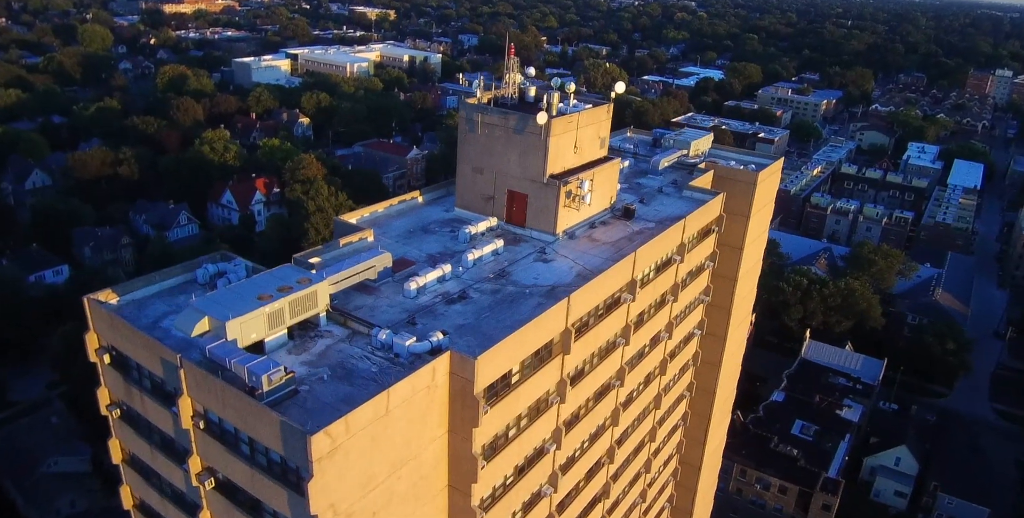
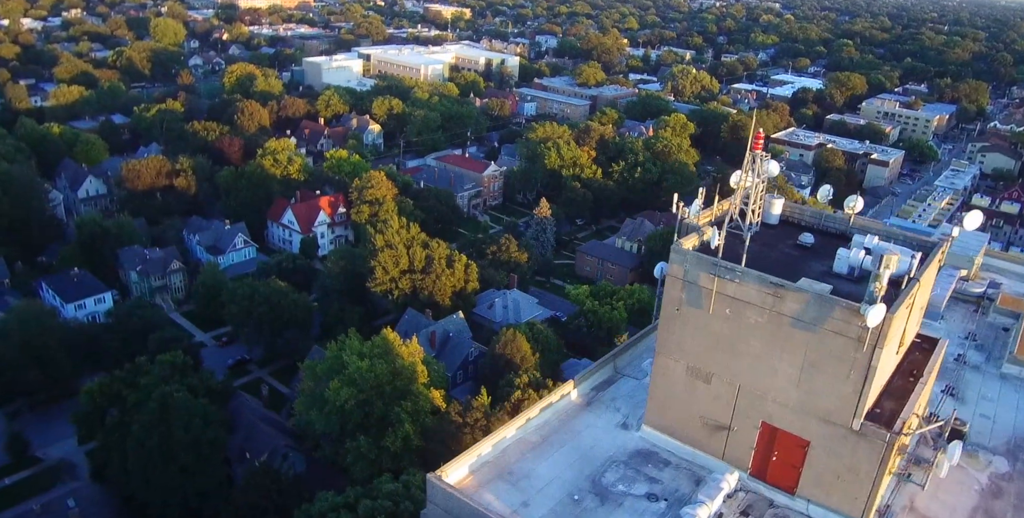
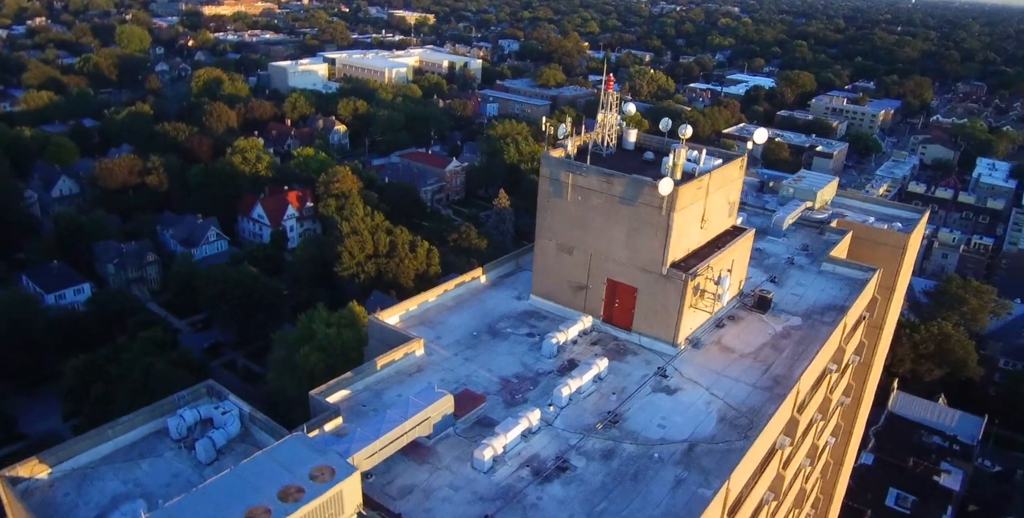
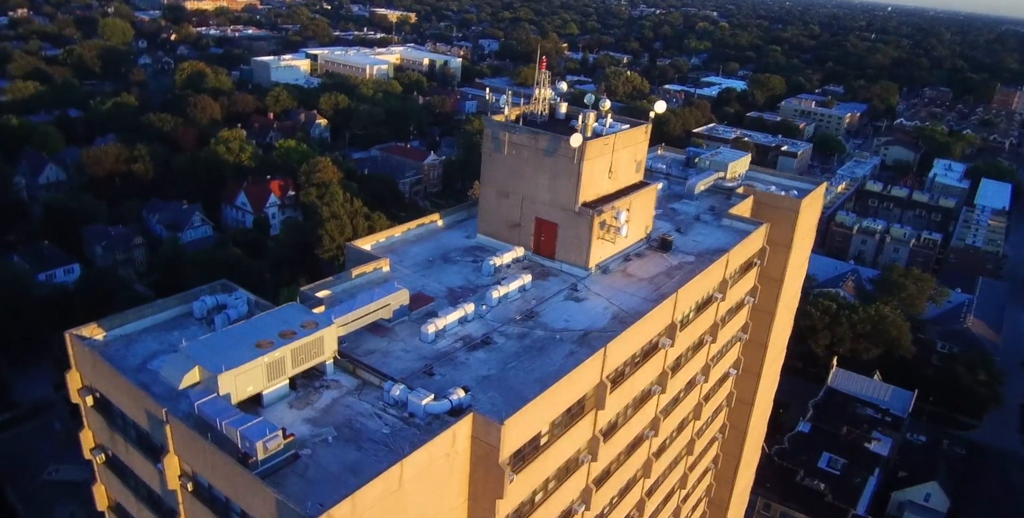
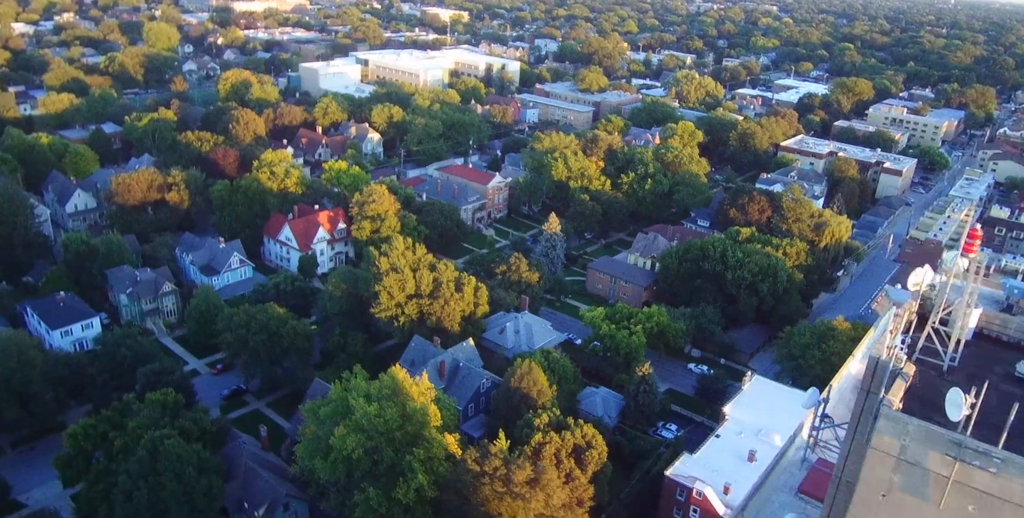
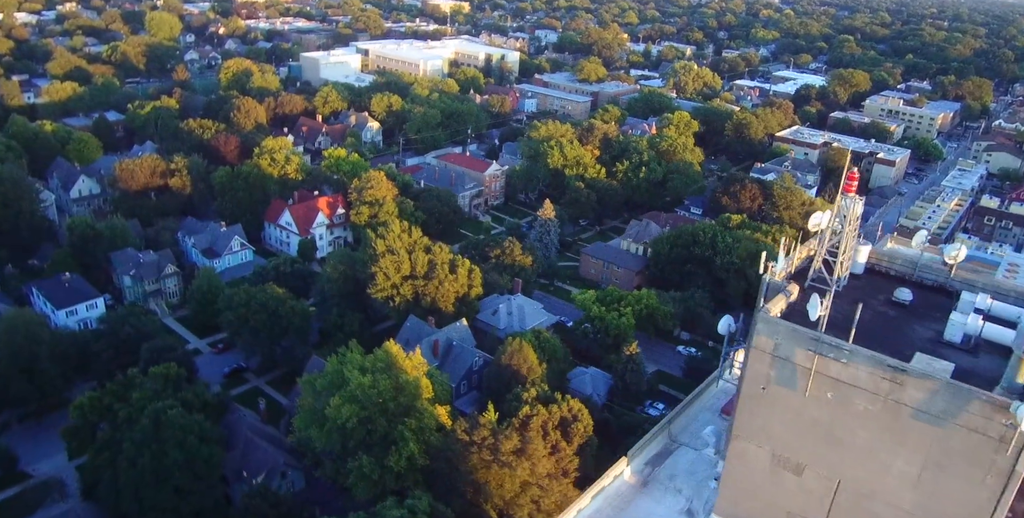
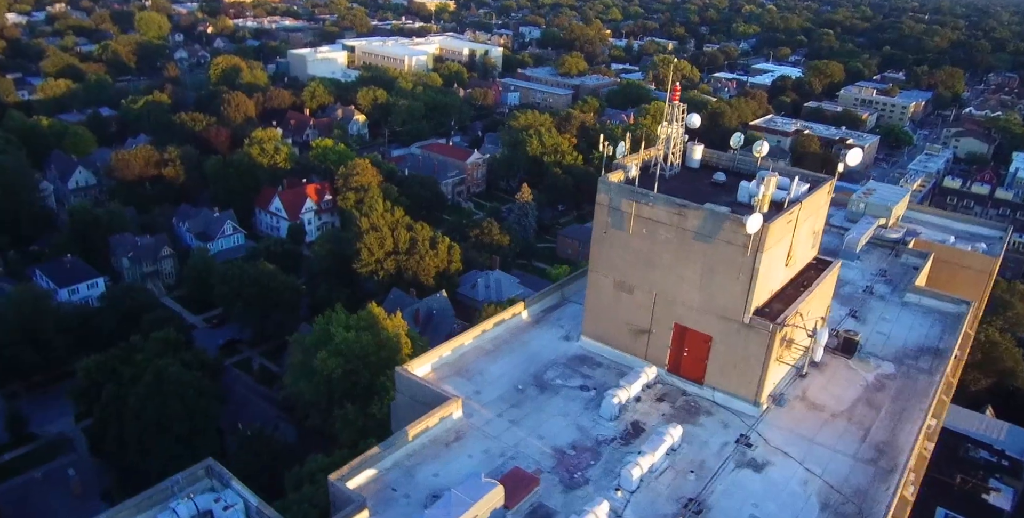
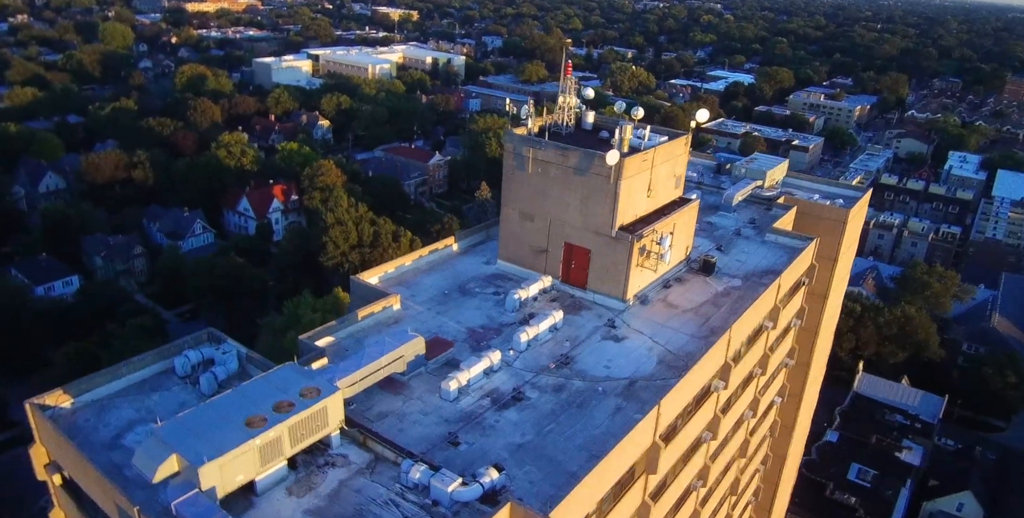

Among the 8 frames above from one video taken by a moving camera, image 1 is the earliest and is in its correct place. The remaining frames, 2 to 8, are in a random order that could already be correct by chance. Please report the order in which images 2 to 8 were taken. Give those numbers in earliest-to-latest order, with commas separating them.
4, 8, 3, 7, 2, 6, 5
